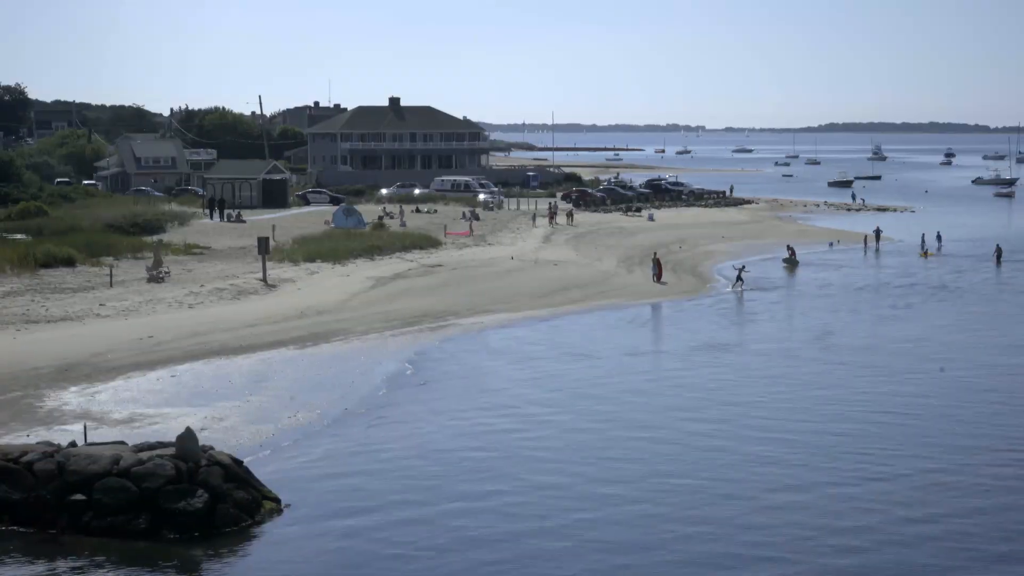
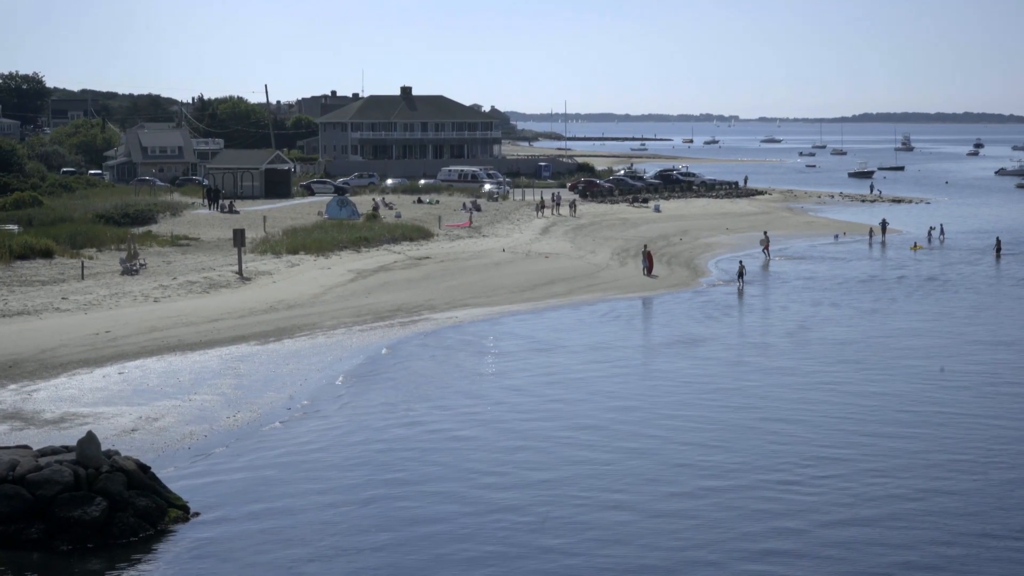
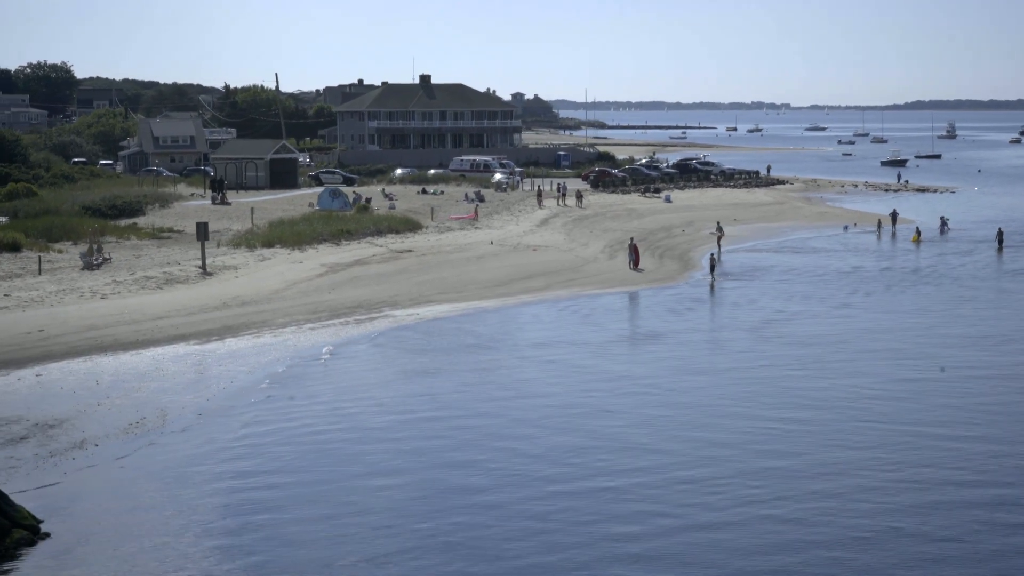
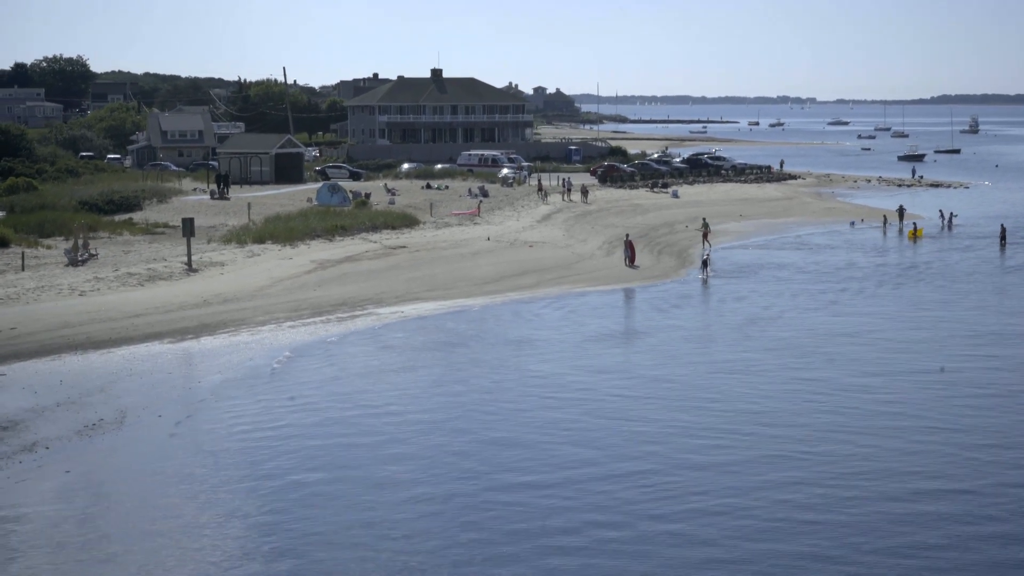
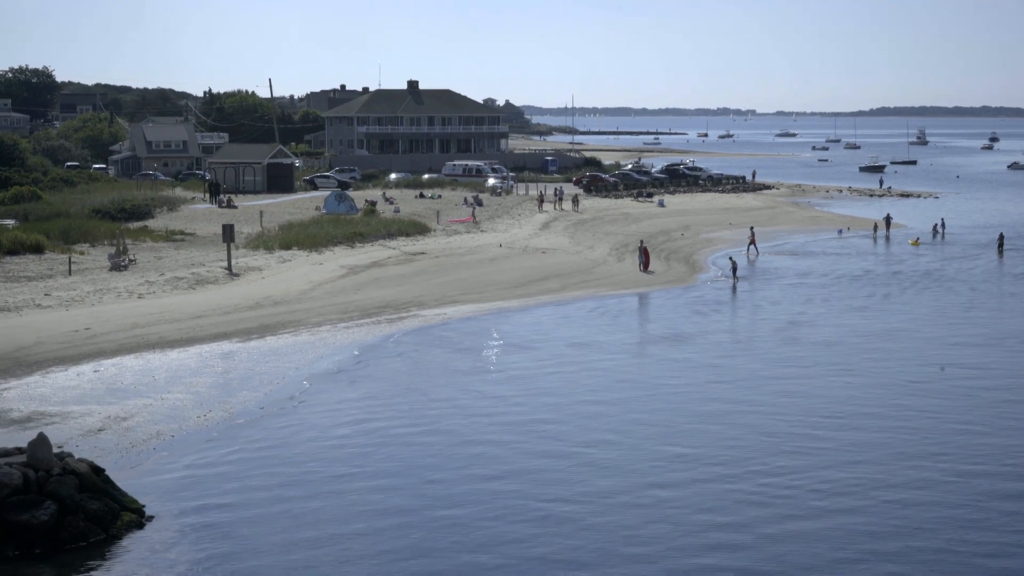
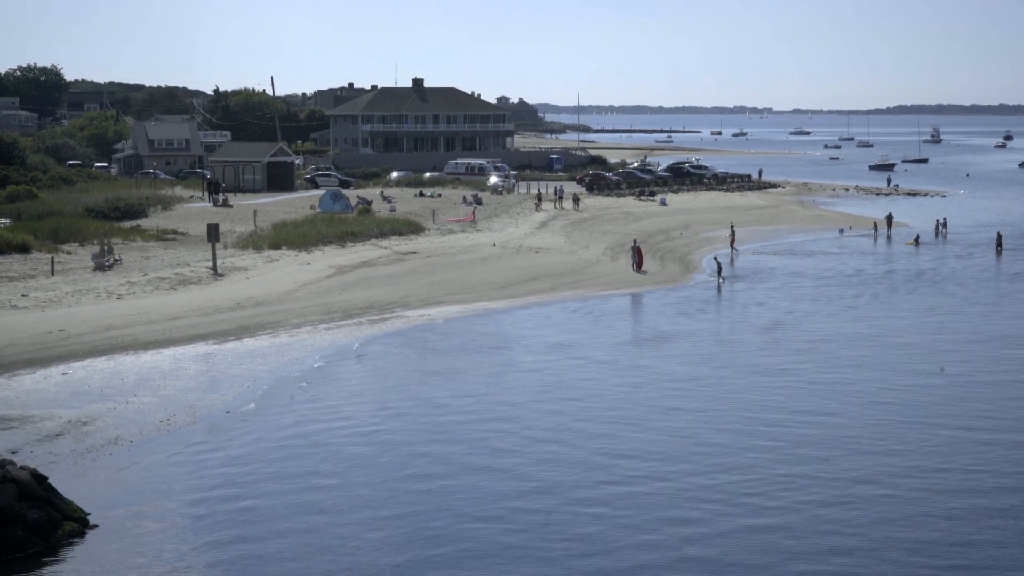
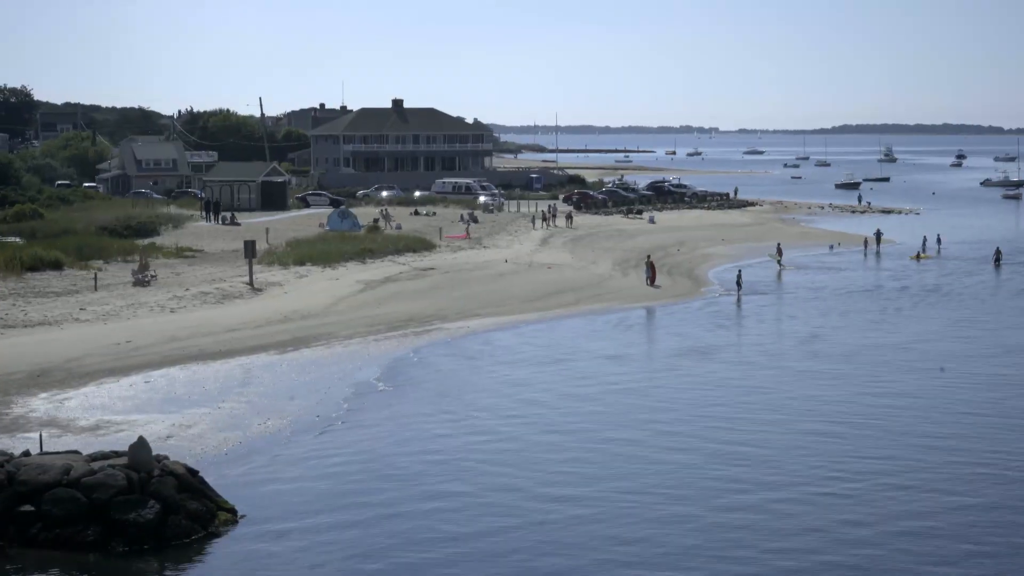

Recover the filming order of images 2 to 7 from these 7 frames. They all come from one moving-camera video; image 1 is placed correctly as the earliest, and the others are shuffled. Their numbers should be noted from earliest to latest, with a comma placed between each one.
7, 2, 5, 6, 3, 4
